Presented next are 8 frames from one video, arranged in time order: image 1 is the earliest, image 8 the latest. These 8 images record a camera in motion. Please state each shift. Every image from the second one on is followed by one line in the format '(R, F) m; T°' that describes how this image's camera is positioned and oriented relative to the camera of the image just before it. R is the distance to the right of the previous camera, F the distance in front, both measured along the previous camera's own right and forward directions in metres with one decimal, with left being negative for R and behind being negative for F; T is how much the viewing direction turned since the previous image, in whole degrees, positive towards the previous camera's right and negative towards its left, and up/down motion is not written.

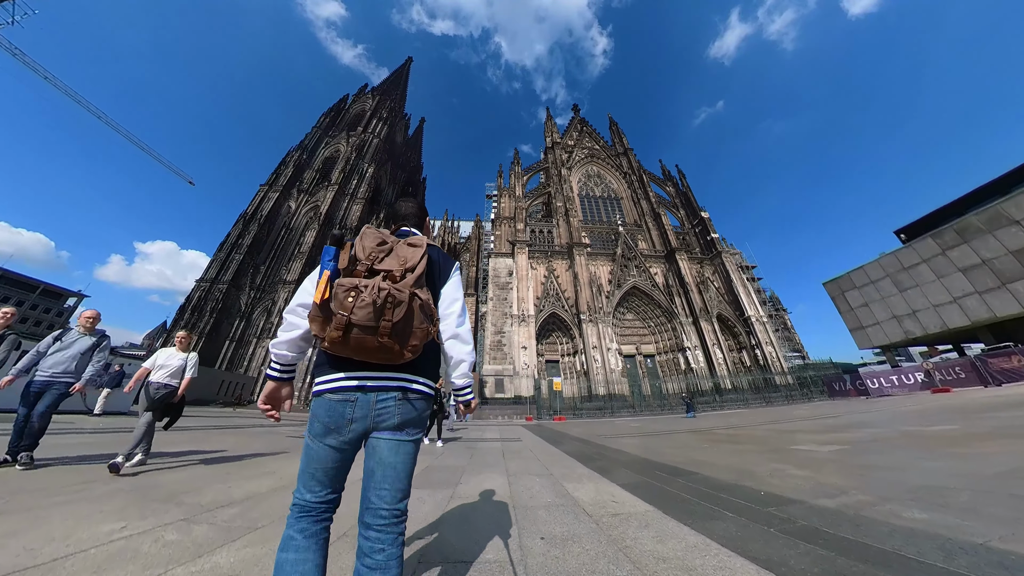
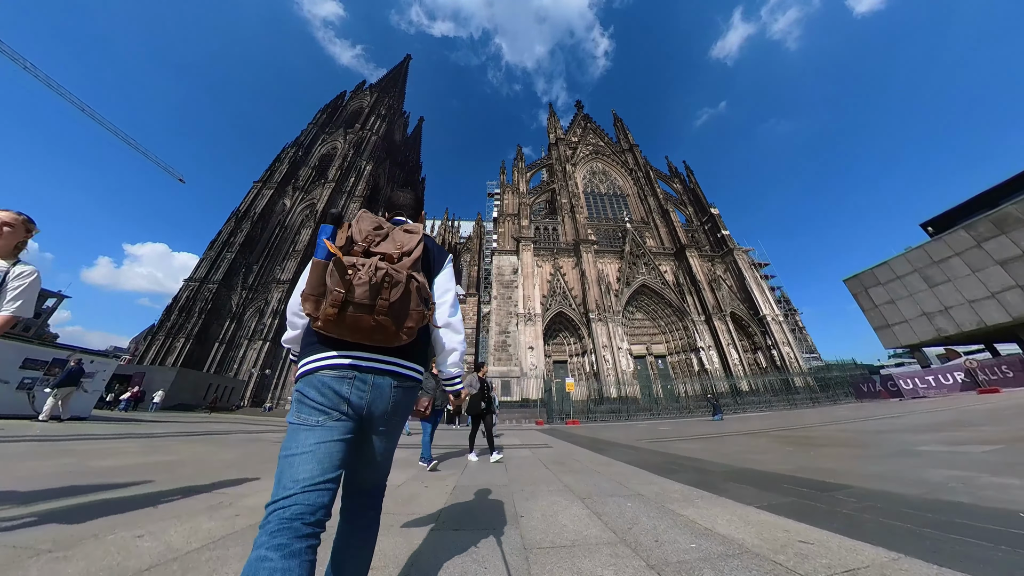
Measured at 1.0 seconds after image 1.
(-0.5, +0.9) m; +1°
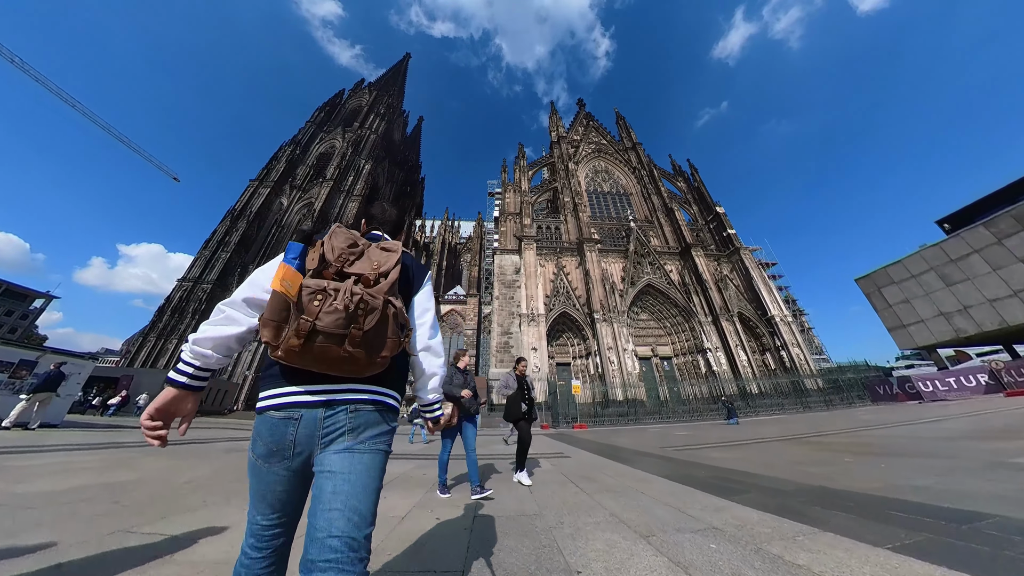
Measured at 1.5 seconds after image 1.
(-0.2, +0.5) m; 0°
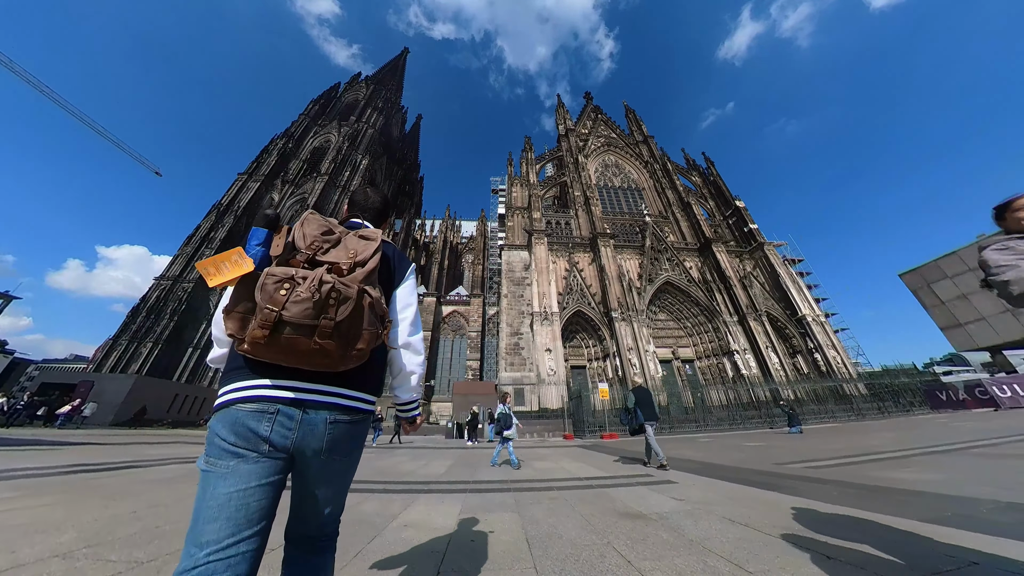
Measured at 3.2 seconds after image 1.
(-0.8, +1.4) m; +1°
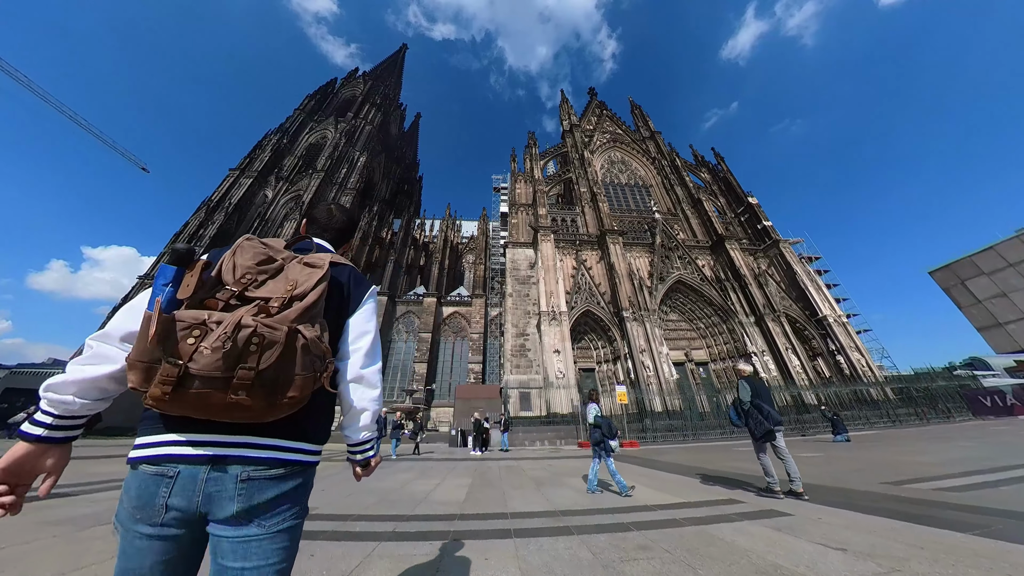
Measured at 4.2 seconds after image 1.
(-0.4, +0.9) m; +1°
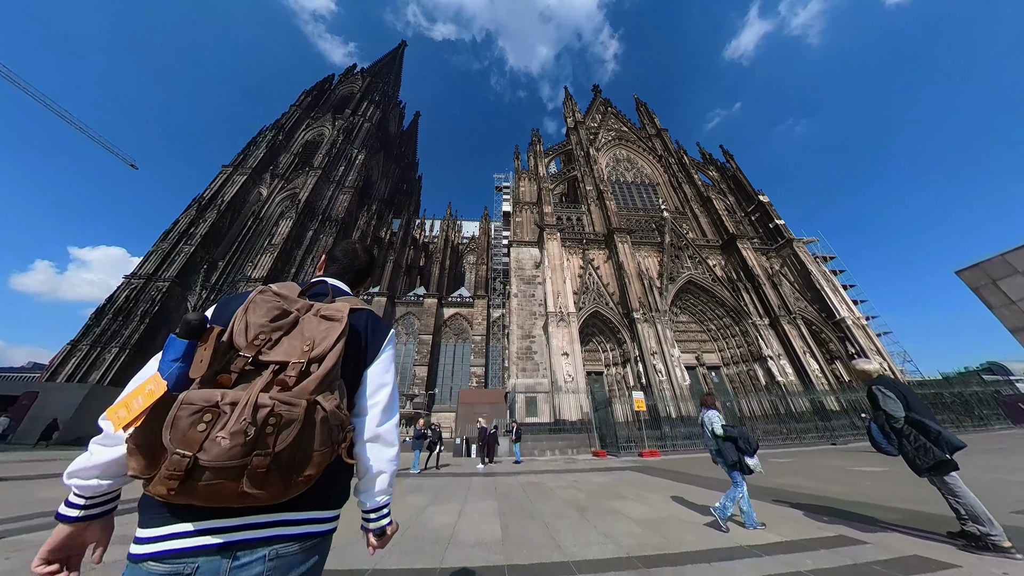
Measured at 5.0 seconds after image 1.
(-0.4, +0.7) m; +1°
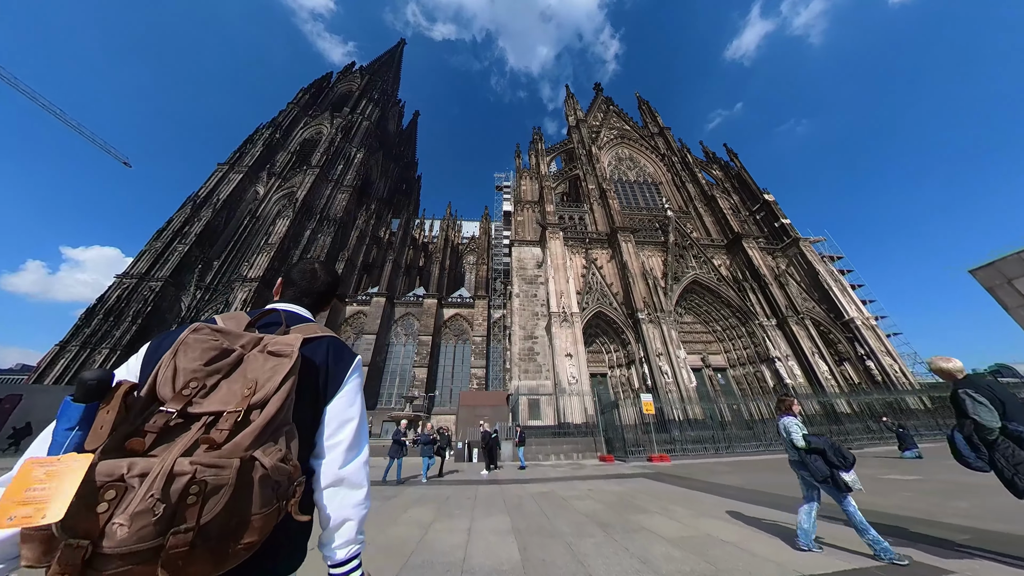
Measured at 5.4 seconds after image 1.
(-0.2, +0.3) m; 0°
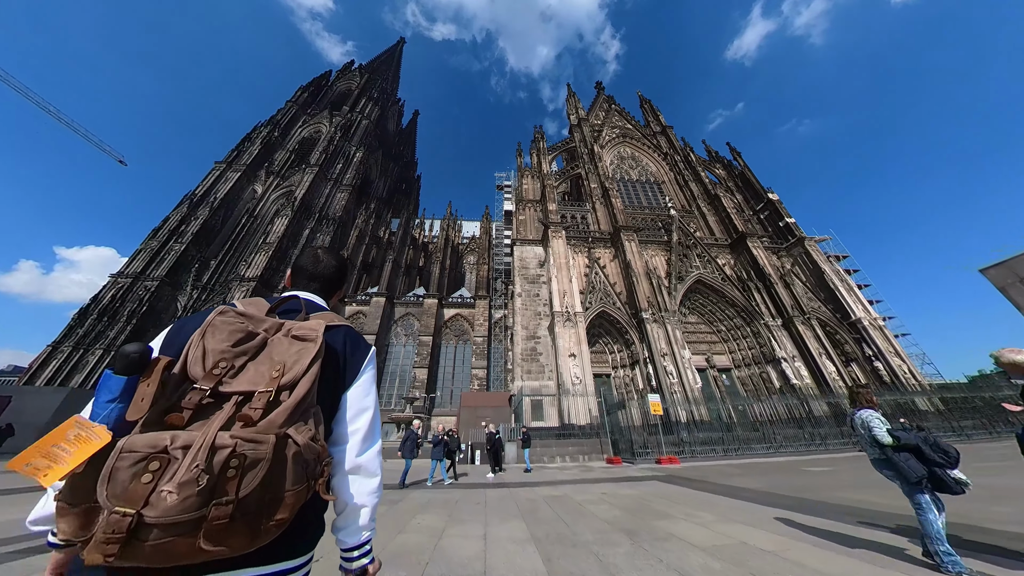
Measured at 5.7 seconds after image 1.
(-0.2, +0.2) m; 0°
